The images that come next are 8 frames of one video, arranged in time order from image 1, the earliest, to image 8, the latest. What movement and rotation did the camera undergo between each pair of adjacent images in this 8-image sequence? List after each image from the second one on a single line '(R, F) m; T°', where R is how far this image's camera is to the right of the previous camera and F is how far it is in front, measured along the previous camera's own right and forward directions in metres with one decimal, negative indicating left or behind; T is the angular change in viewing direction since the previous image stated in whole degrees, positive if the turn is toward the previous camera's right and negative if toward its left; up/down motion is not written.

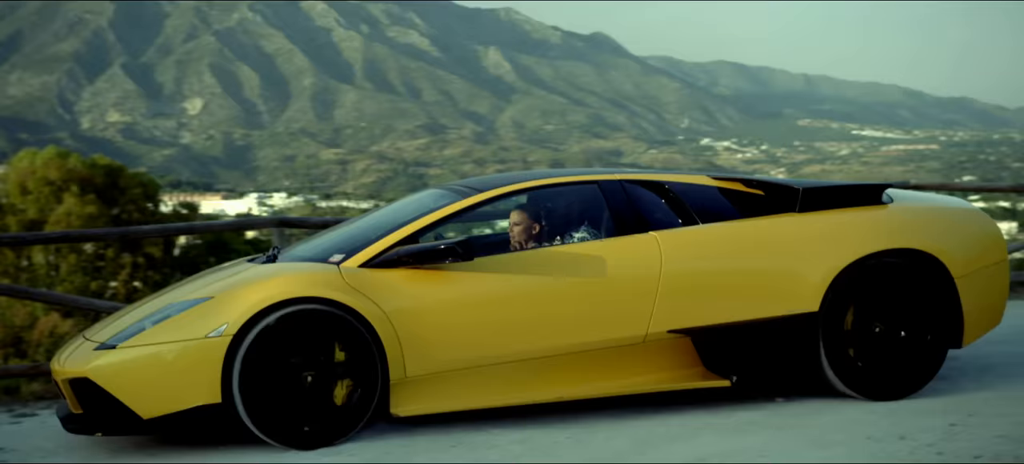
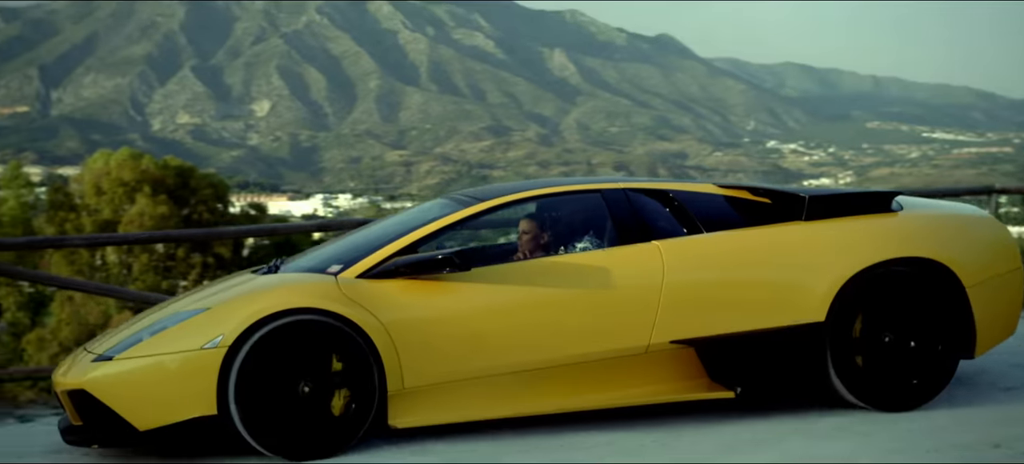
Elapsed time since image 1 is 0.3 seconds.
(0.0, 0.0) m; -3°
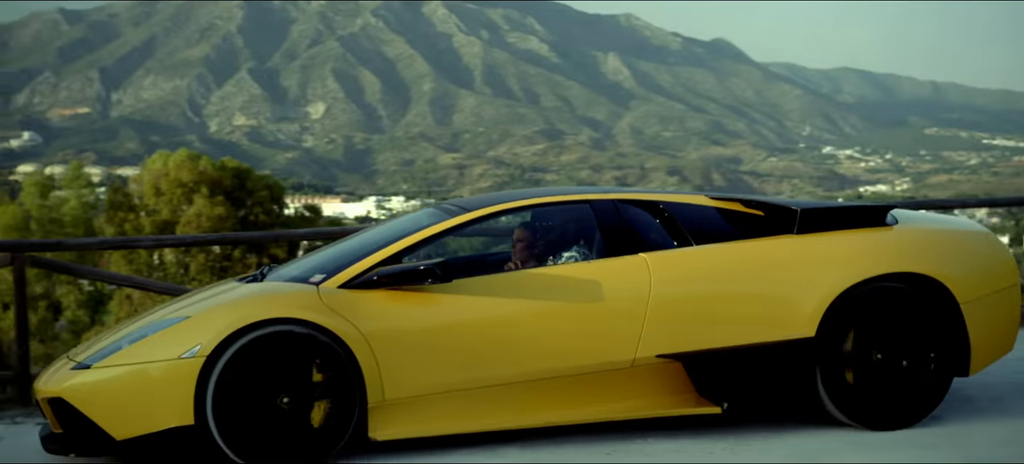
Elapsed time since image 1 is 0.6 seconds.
(+0.2, 0.0) m; -3°
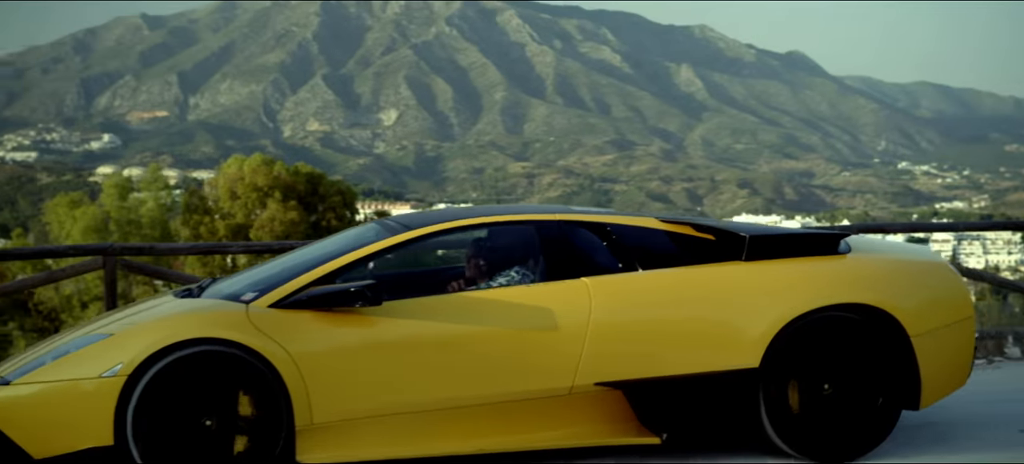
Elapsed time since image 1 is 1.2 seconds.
(+0.4, +0.1) m; -3°
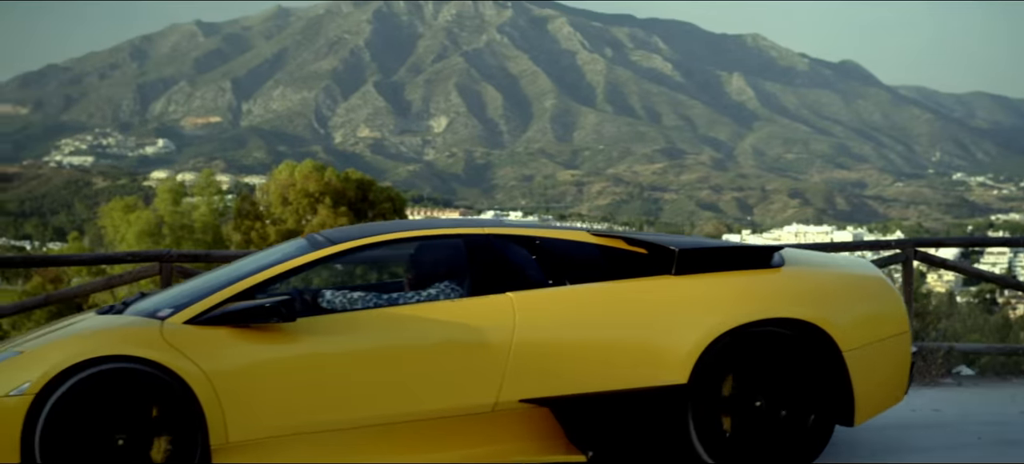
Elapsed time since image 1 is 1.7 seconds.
(+0.3, -0.1) m; -2°
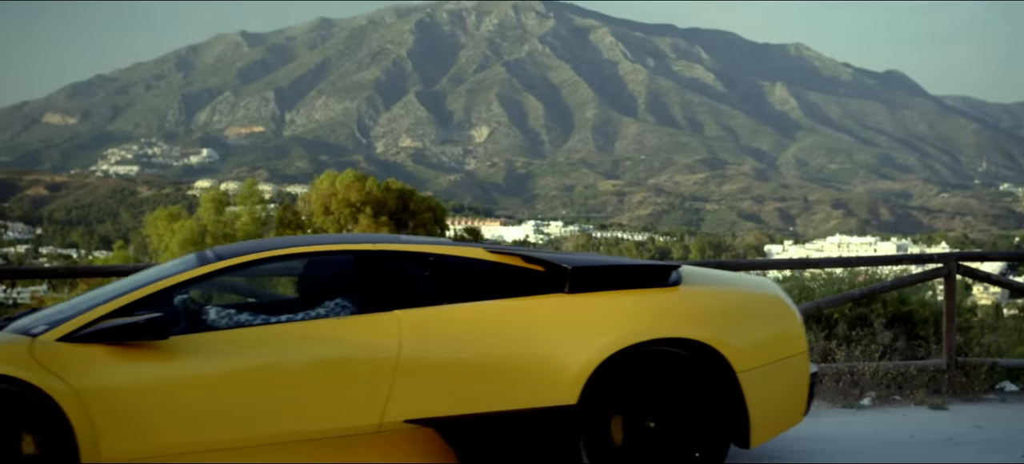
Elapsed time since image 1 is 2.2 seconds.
(+0.4, -0.2) m; -2°
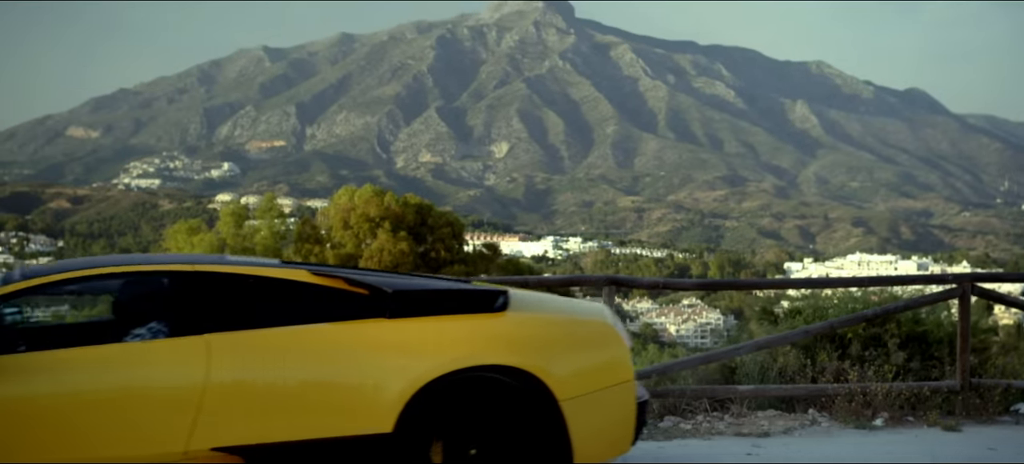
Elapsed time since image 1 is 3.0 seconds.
(+0.4, -0.4) m; -1°
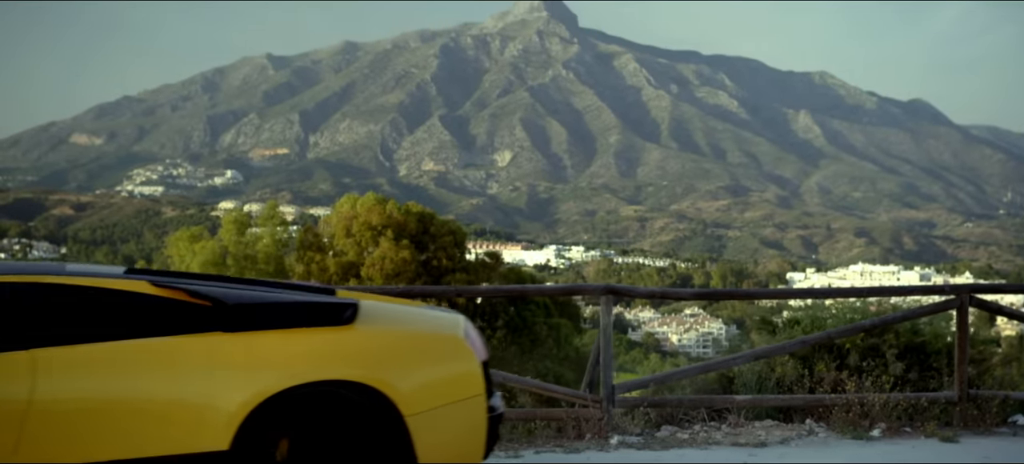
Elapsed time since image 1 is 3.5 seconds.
(+0.2, -0.3) m; 0°
